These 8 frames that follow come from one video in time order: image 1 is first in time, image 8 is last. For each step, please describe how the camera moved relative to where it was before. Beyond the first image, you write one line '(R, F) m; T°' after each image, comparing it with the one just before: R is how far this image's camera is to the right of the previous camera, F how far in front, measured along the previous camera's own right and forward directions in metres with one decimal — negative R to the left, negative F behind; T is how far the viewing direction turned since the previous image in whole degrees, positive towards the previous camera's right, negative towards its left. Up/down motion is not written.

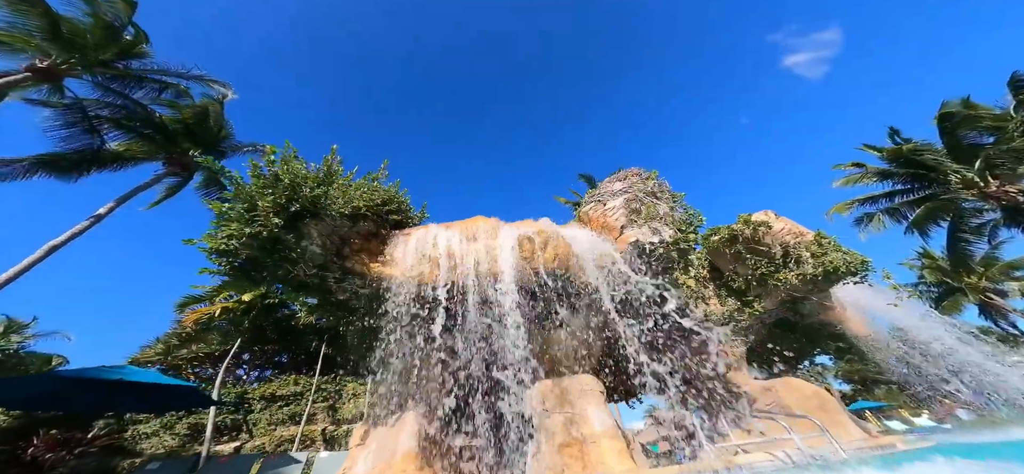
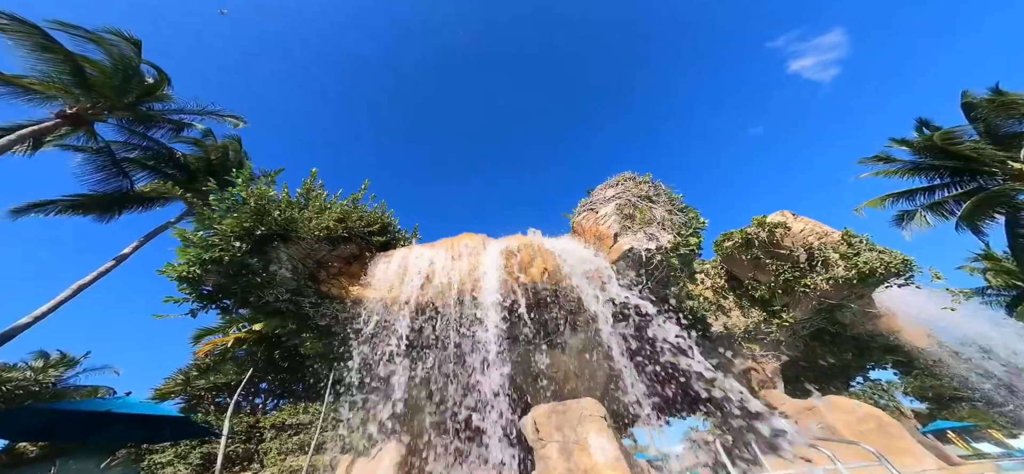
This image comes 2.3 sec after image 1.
(+0.8, +0.5) m; -4°
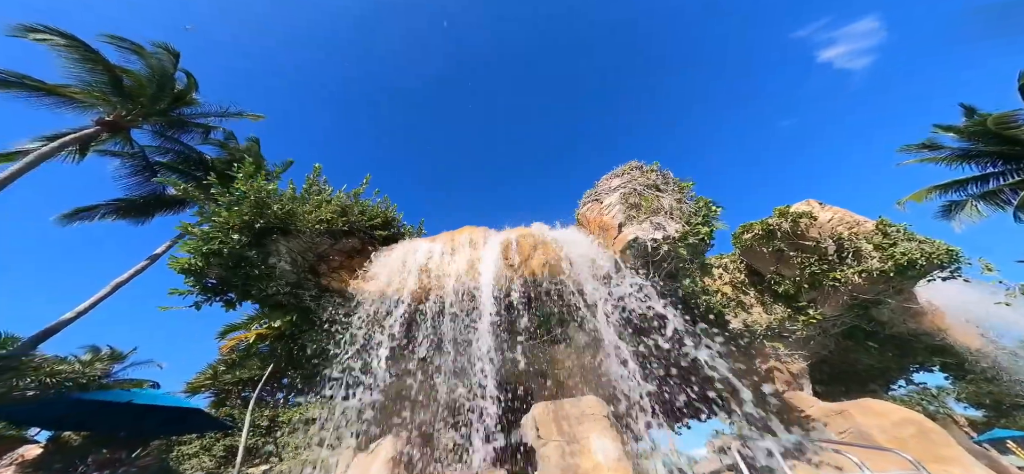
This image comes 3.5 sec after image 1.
(+0.4, +0.2) m; -3°
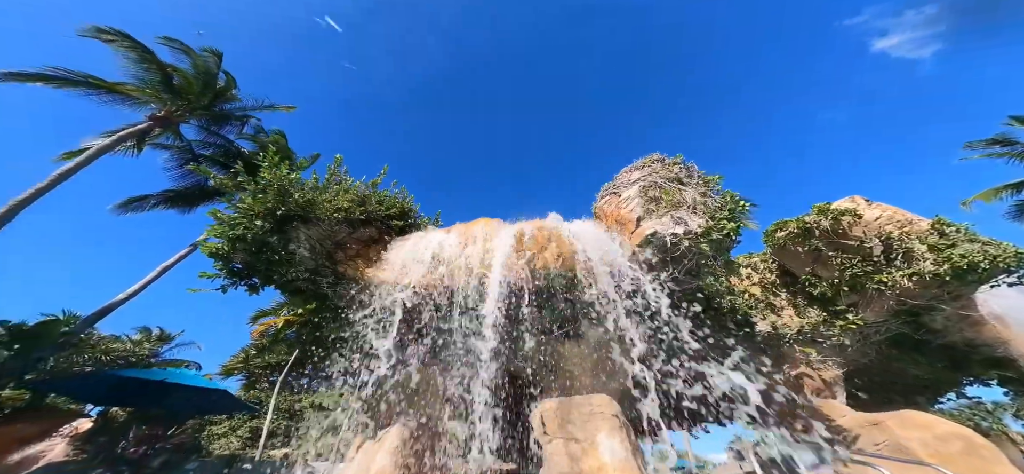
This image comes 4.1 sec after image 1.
(+0.2, +0.1) m; -4°
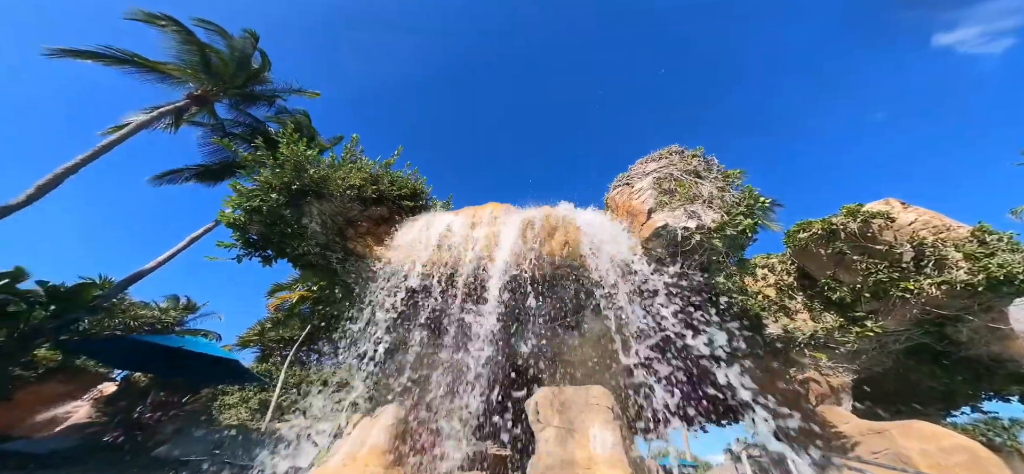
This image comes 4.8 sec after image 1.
(+0.1, 0.0) m; -2°
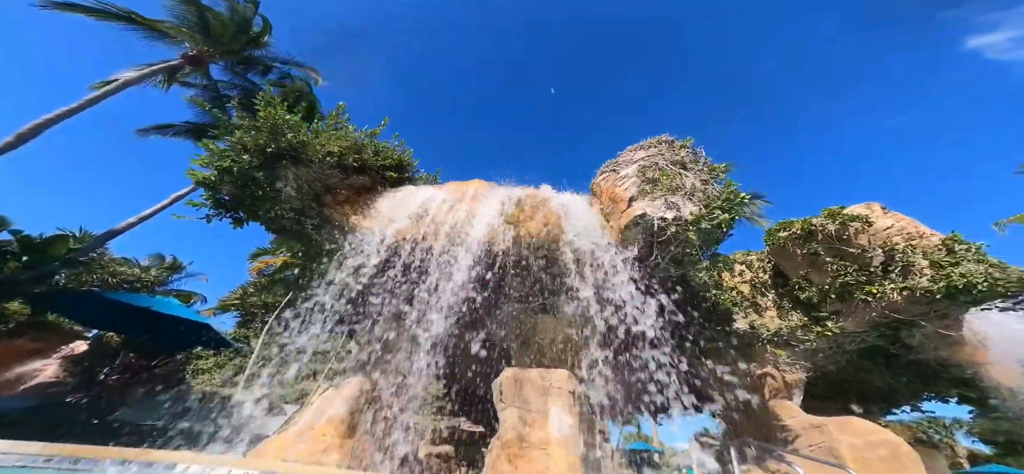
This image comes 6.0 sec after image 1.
(+0.3, 0.0) m; +1°
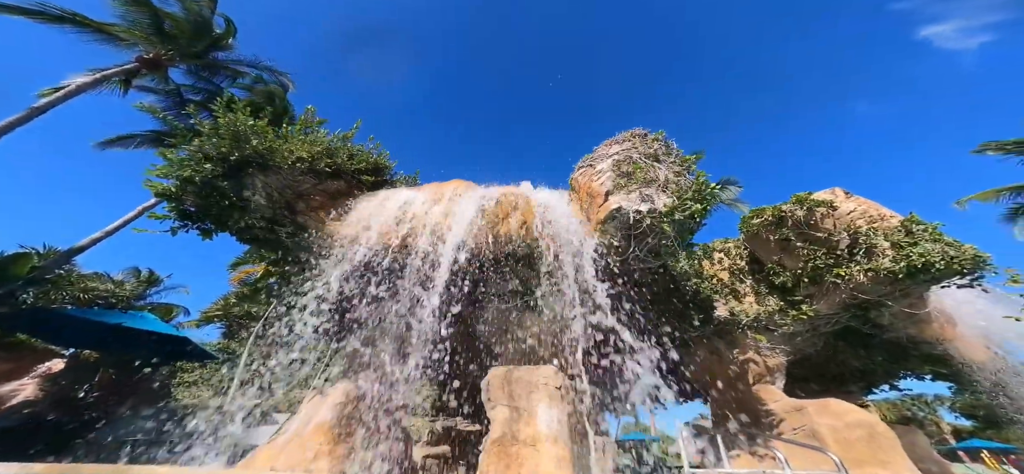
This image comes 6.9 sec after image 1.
(+0.2, 0.0) m; +2°
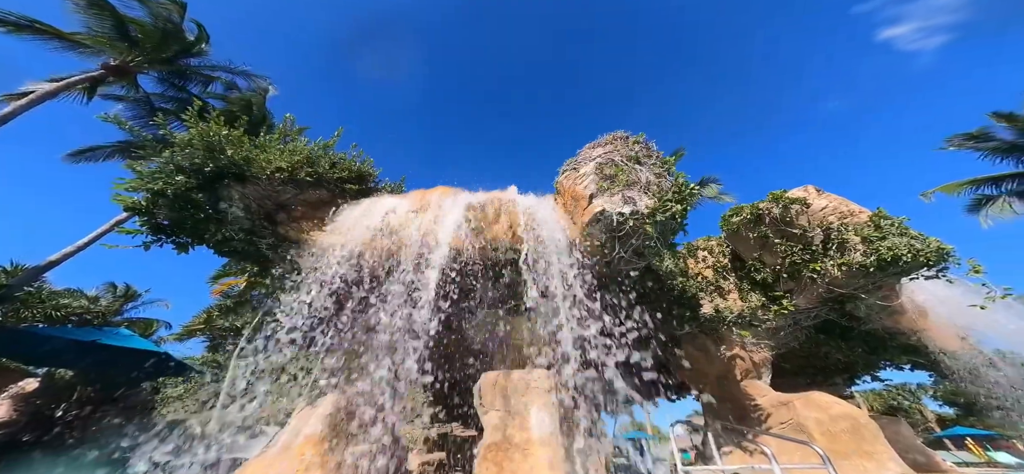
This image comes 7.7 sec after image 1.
(+0.1, 0.0) m; +2°
